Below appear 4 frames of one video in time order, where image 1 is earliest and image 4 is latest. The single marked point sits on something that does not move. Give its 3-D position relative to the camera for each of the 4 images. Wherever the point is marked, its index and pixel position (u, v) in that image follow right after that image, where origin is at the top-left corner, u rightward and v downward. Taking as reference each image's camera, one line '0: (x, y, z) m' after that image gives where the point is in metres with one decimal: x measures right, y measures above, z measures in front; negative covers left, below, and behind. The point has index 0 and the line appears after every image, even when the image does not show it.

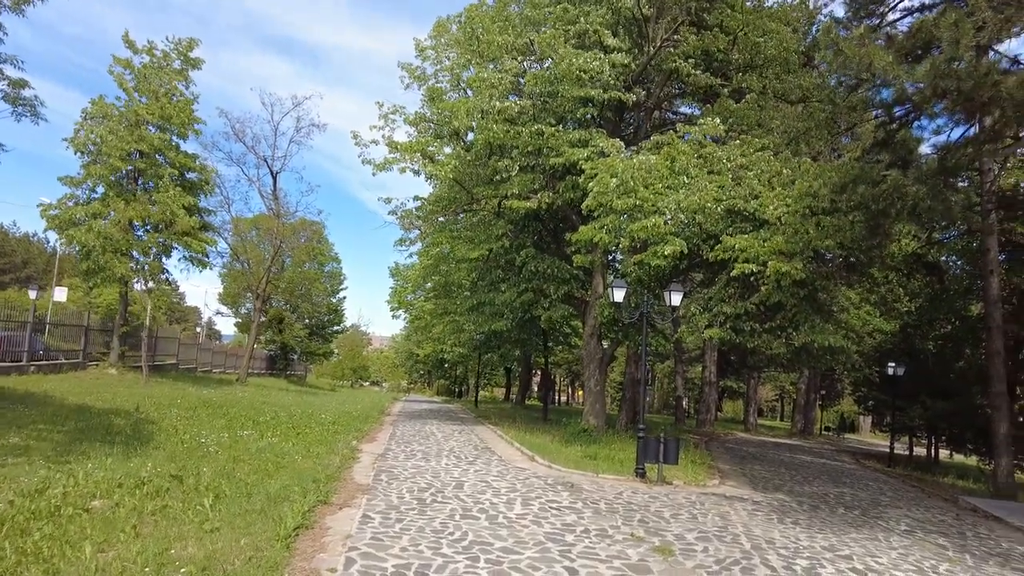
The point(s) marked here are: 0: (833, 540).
0: (+4.3, -3.4, +8.7) m
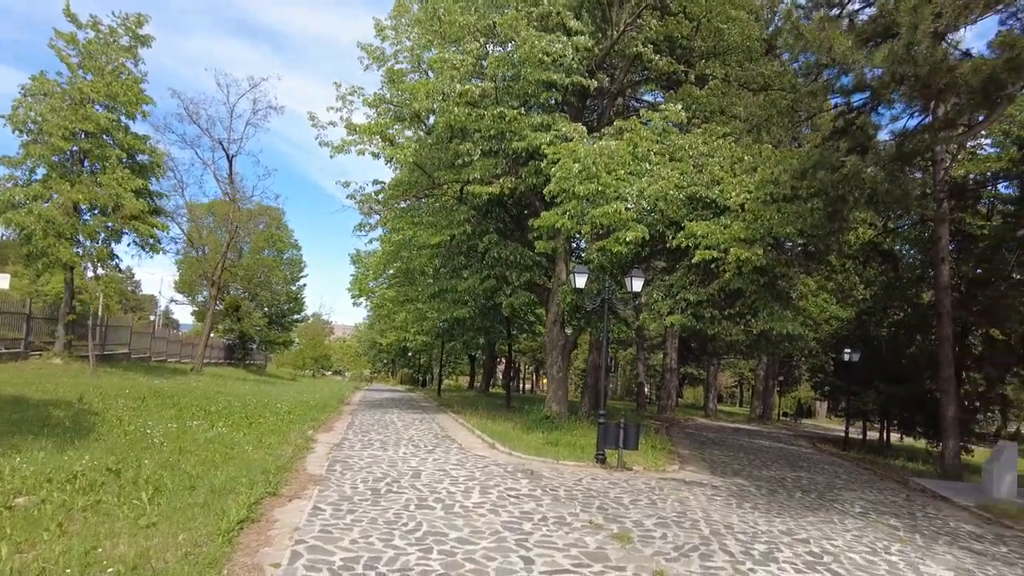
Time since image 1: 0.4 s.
0: (+3.7, -3.2, +8.8) m
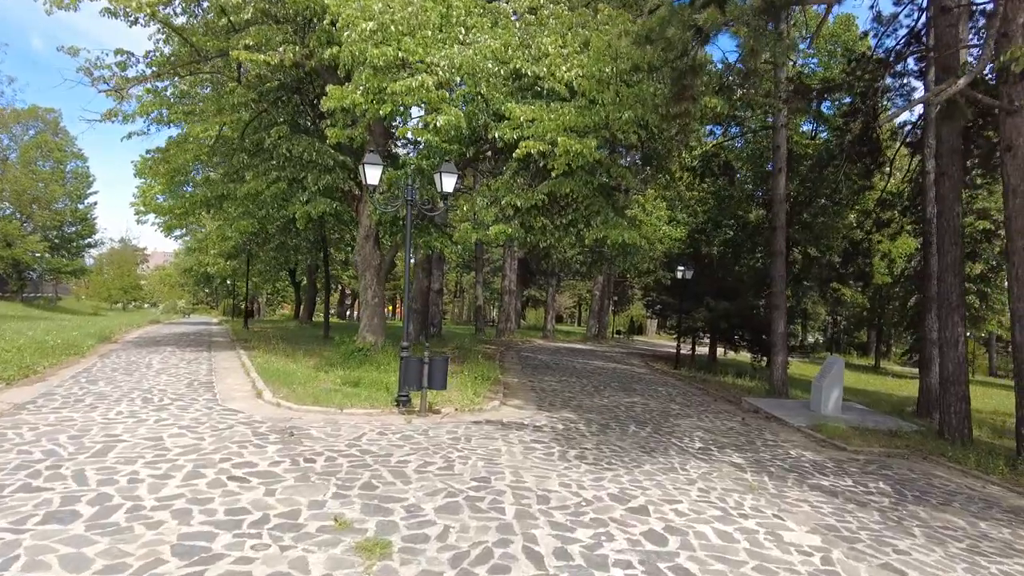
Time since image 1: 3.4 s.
0: (+1.2, -2.0, +6.8) m
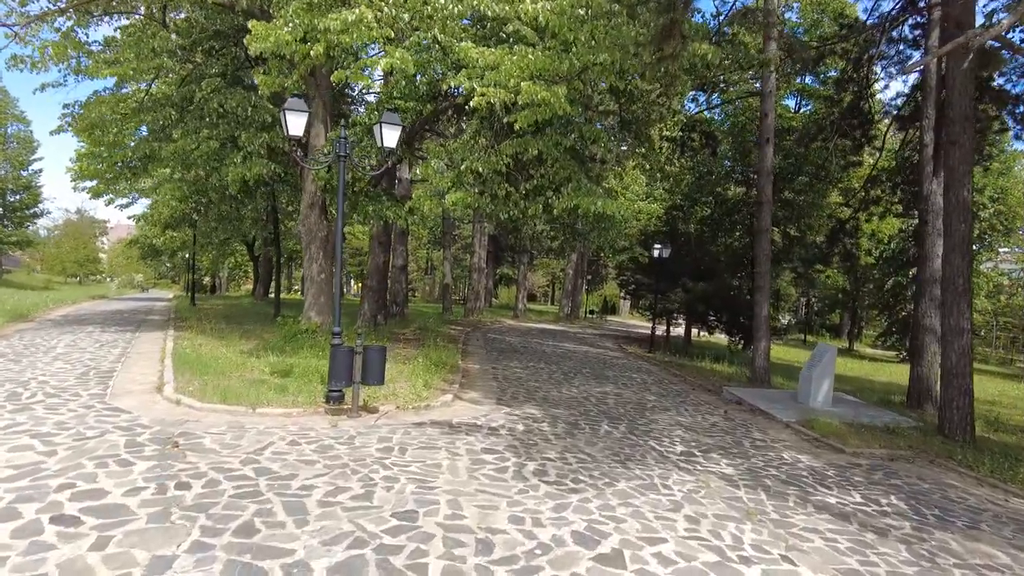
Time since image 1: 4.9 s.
0: (+0.6, -1.8, +5.3) m
